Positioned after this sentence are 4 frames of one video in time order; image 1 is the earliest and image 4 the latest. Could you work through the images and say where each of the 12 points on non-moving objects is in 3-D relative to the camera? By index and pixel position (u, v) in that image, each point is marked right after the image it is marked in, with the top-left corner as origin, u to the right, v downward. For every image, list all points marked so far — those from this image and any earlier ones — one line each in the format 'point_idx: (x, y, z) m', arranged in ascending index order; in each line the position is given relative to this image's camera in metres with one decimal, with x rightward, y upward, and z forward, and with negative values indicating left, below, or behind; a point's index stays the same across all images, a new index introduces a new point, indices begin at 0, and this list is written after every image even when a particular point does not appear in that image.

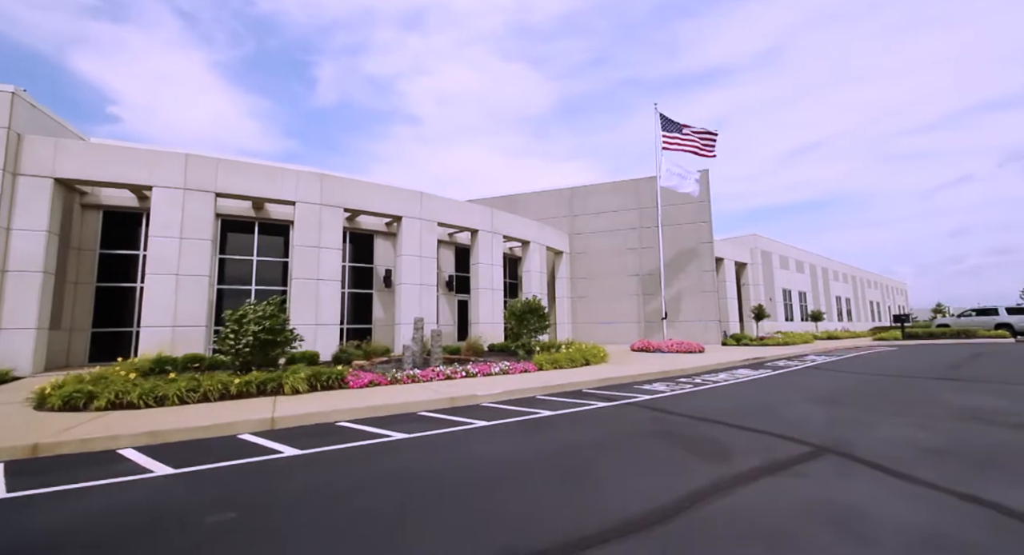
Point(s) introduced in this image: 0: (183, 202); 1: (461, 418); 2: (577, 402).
0: (-5.7, +1.3, +8.2) m
1: (-0.5, -1.3, +4.4) m
2: (+0.7, -1.3, +5.0) m
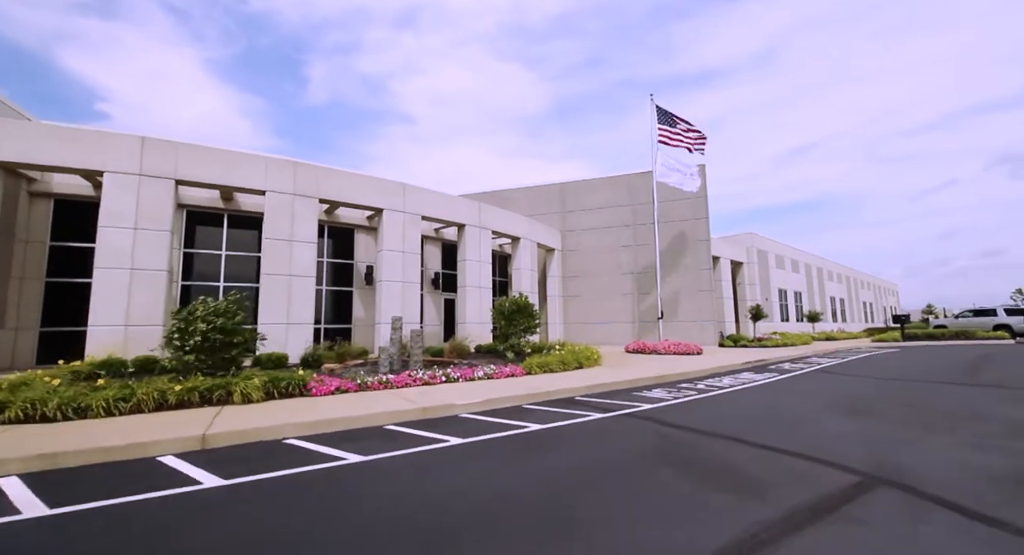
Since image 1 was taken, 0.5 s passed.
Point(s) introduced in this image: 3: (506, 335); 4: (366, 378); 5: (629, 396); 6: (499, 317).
0: (-5.9, +1.4, +7.5) m
1: (-0.6, -1.2, +3.8) m
2: (+0.5, -1.3, +4.4) m
3: (-0.1, -1.1, +8.8) m
4: (-1.8, -1.2, +5.8) m
5: (+1.3, -1.3, +5.3) m
6: (-0.2, -0.7, +8.8) m
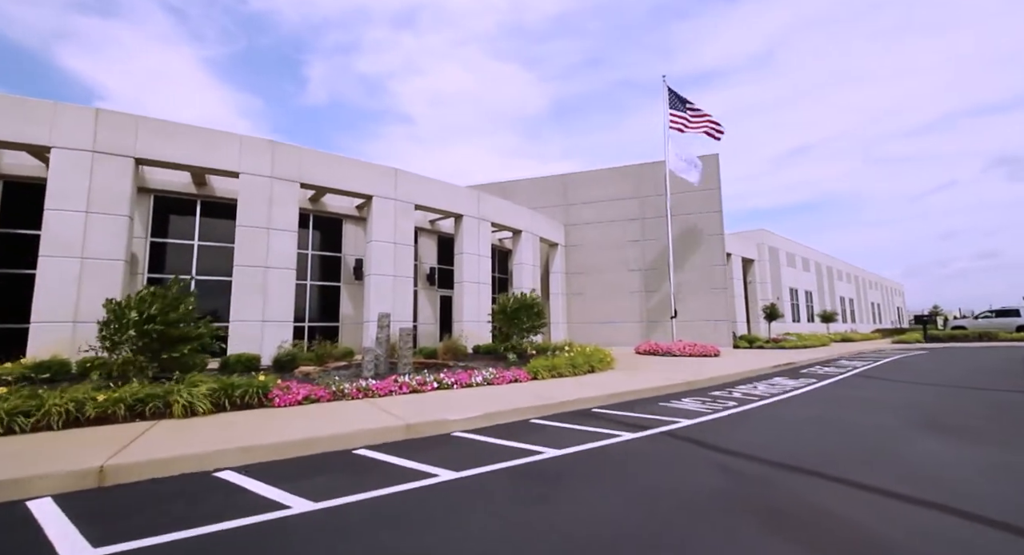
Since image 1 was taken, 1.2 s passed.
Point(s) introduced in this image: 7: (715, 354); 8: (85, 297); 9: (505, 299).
0: (-5.9, +1.5, +6.6) m
1: (-0.6, -1.1, +2.9) m
2: (+0.6, -1.1, +3.5) m
3: (-0.1, -0.9, +7.9) m
4: (-1.8, -1.1, +5.0) m
5: (+1.4, -1.2, +4.4) m
6: (-0.2, -0.6, +7.9) m
7: (+4.1, -1.5, +9.6) m
8: (-5.8, -0.3, +6.4) m
9: (-0.1, -0.4, +8.0) m
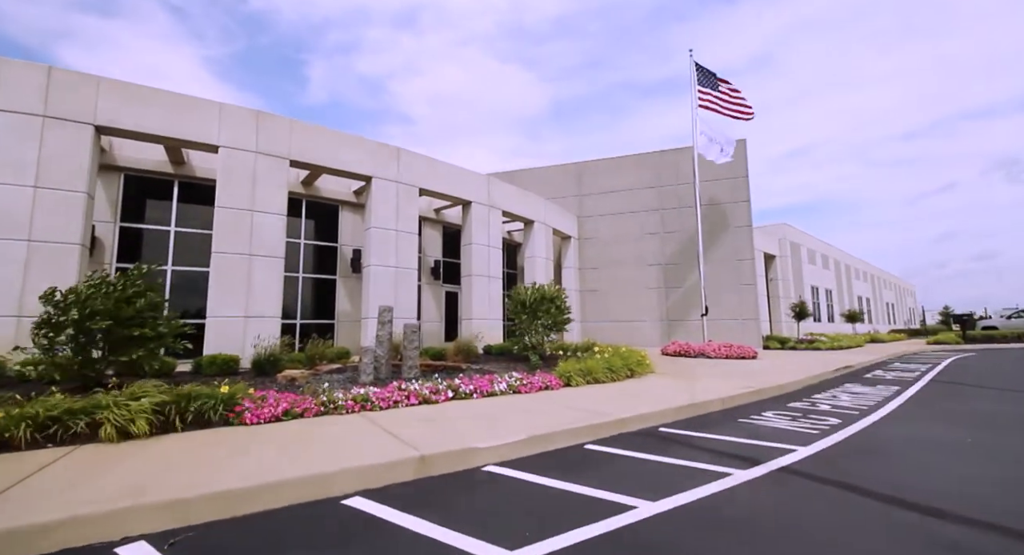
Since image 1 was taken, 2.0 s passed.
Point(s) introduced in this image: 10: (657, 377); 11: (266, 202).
0: (-5.6, +1.7, +5.6) m
1: (-0.3, -1.0, +1.9) m
2: (+0.9, -1.0, +2.6) m
3: (+0.2, -0.8, +7.0) m
4: (-1.5, -1.0, +4.0) m
5: (+1.6, -1.1, +3.4) m
6: (+0.1, -0.5, +7.0) m
7: (+4.4, -1.4, +8.7) m
8: (-5.5, -0.1, +5.4) m
9: (+0.1, -0.2, +7.0) m
10: (+1.7, -1.1, +5.5) m
11: (-3.6, +1.1, +6.9) m
